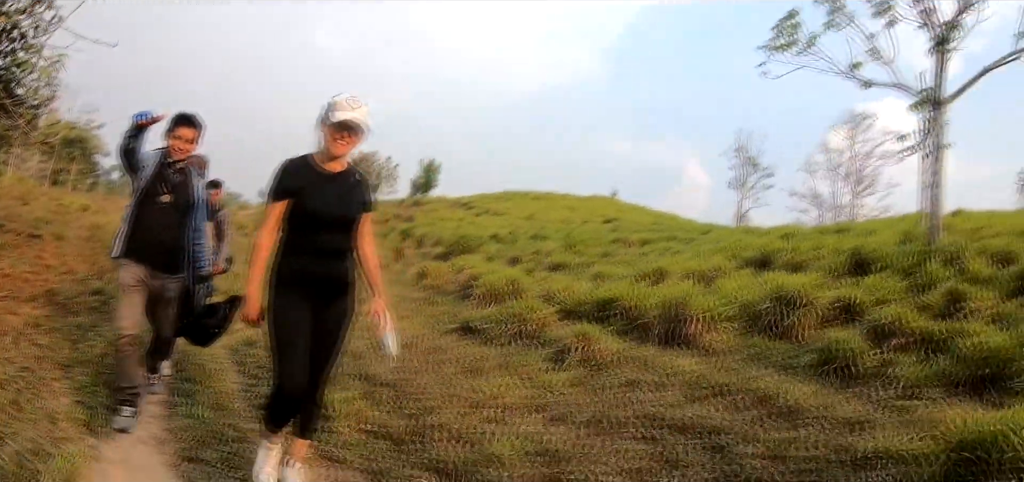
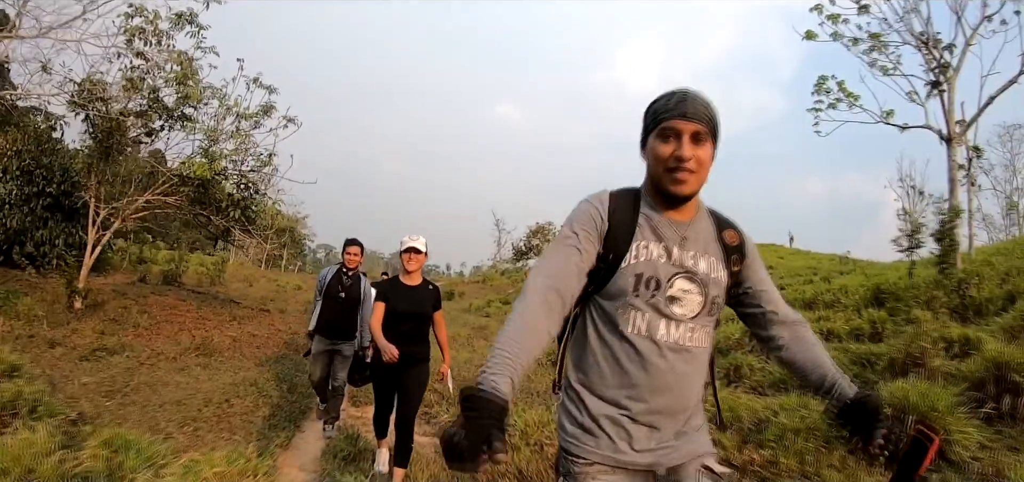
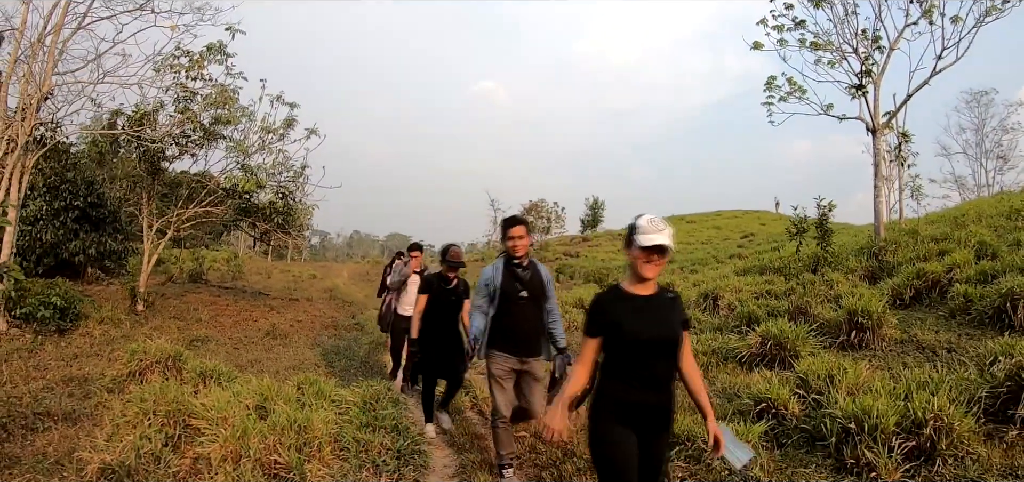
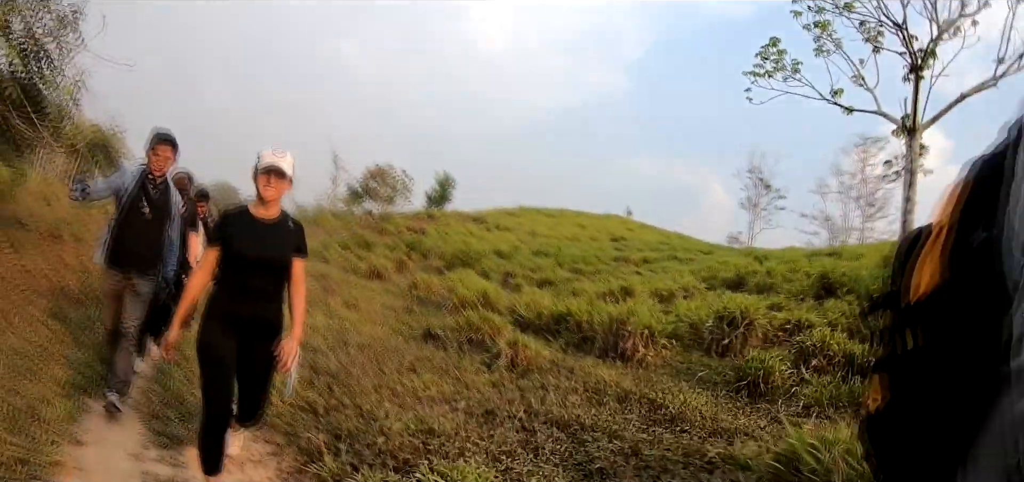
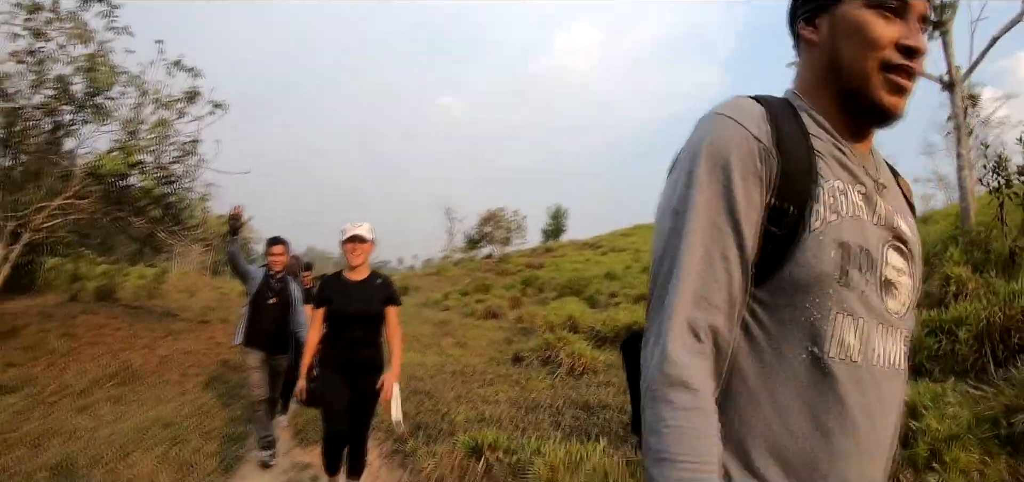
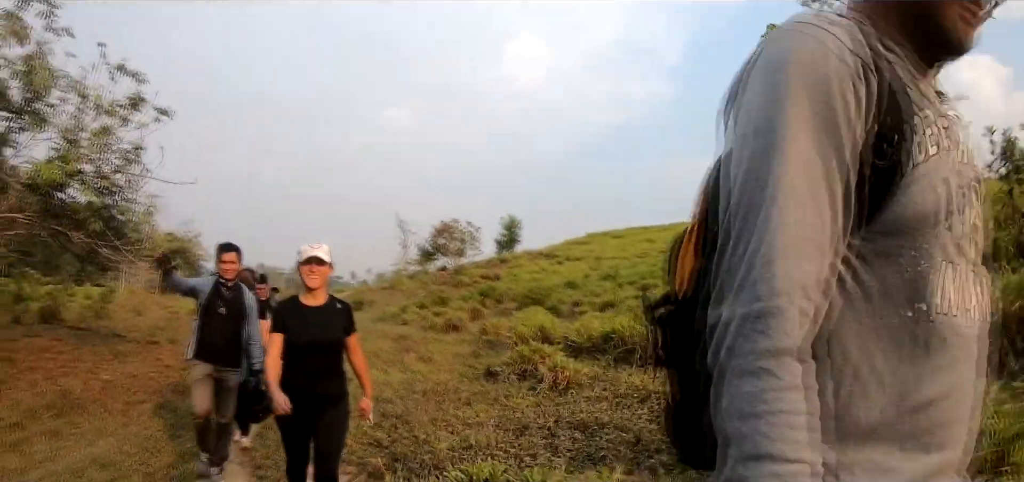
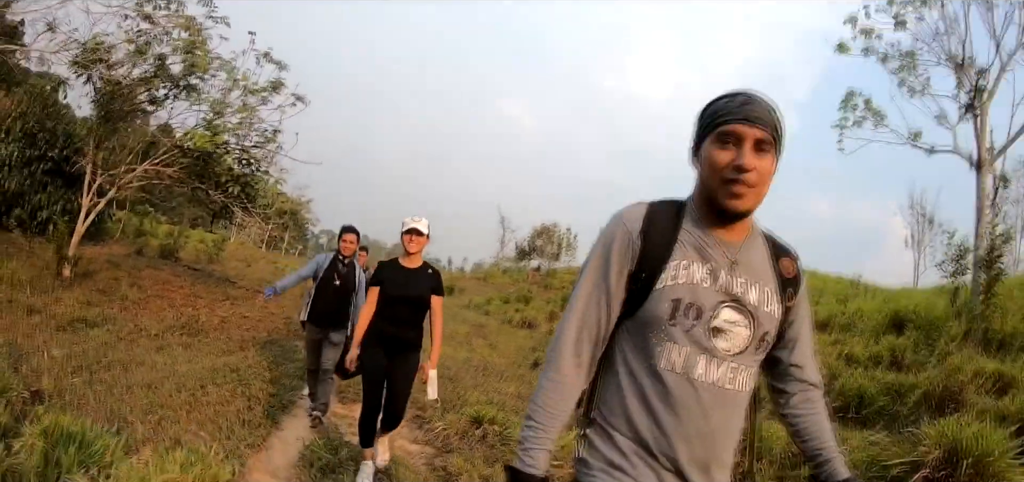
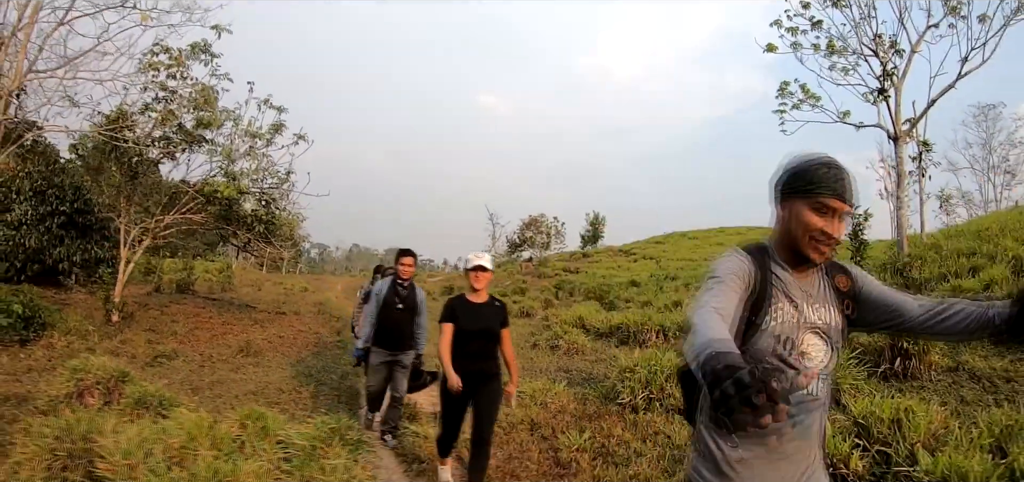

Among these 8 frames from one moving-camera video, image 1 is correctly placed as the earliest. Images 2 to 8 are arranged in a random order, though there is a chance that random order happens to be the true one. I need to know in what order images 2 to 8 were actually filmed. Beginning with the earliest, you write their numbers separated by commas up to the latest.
4, 6, 5, 7, 2, 8, 3
